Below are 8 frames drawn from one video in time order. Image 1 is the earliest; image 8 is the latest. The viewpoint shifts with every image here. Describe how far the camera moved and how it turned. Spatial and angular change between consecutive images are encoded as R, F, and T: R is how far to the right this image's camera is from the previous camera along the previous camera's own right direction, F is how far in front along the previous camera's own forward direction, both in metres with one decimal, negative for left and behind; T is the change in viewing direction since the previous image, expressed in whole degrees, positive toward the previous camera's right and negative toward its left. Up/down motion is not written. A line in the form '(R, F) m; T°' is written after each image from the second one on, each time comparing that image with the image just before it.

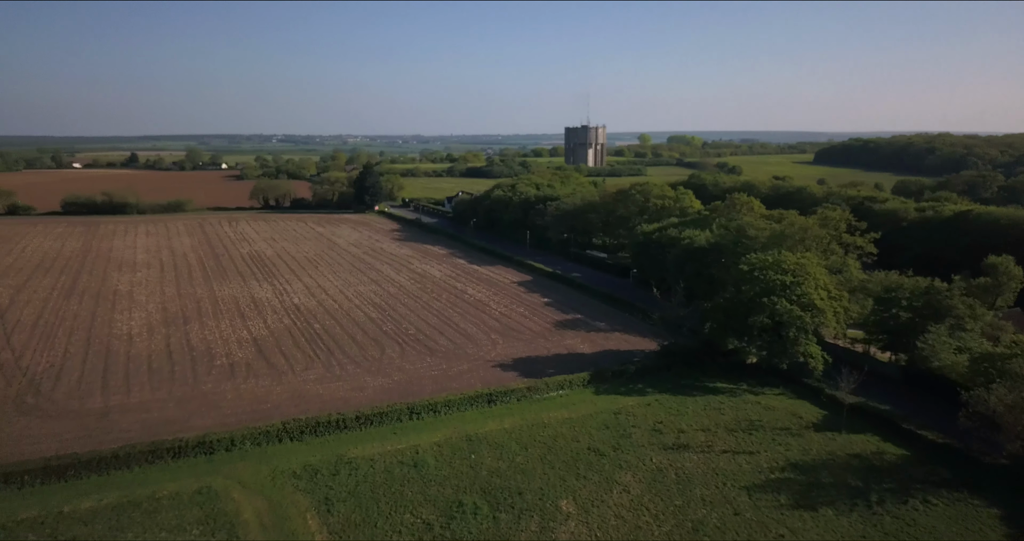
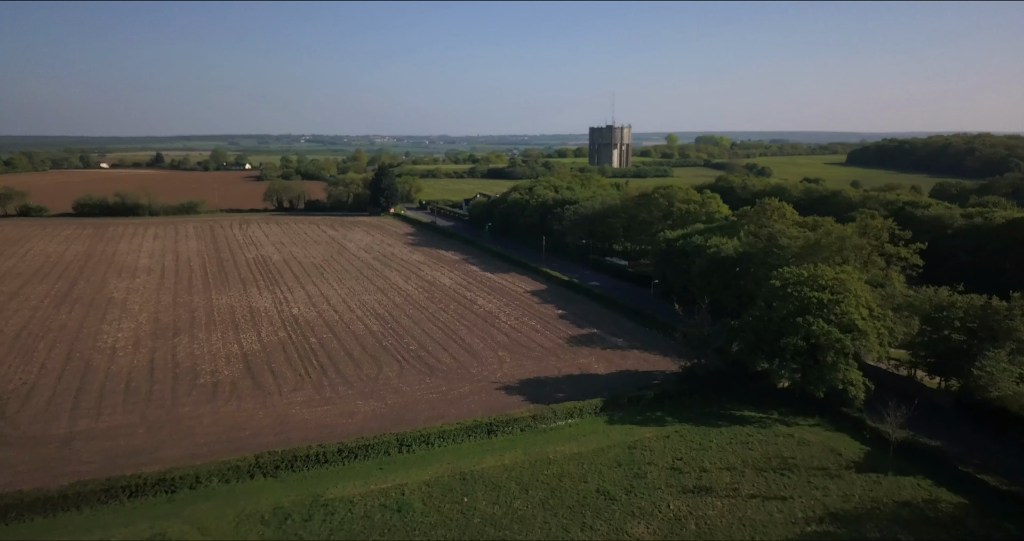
(+0.6, +2.3) m; -2°
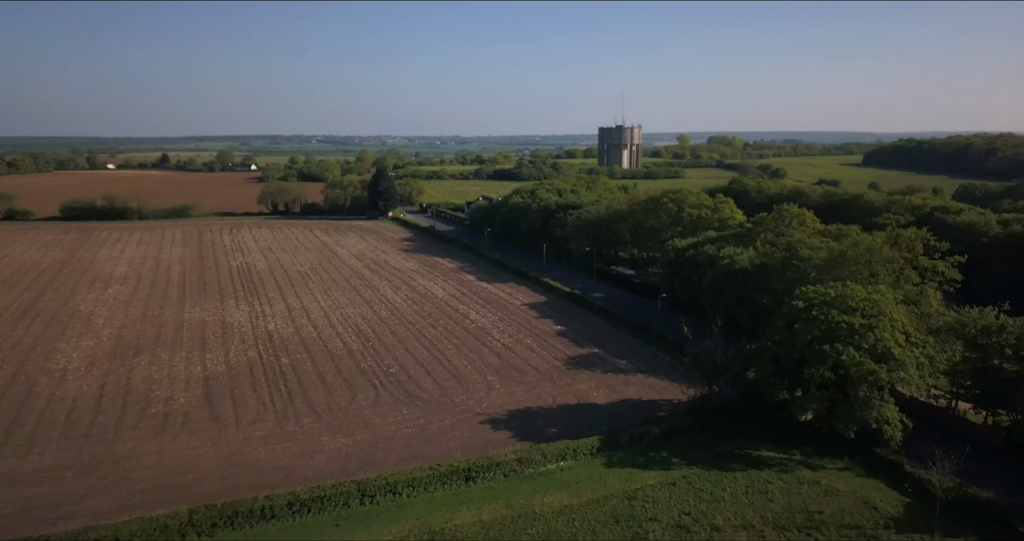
(+0.7, +2.7) m; -1°
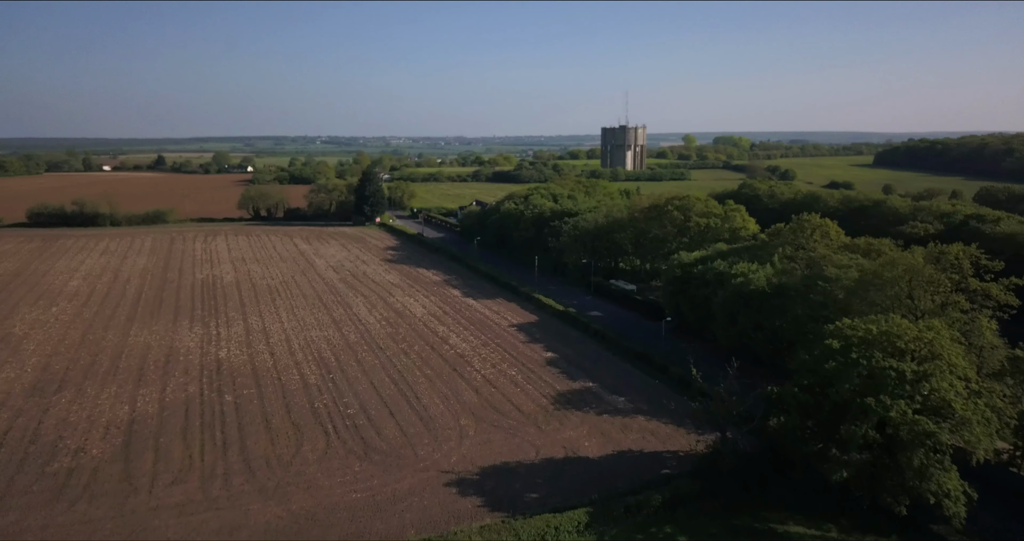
(+0.7, +3.6) m; 0°
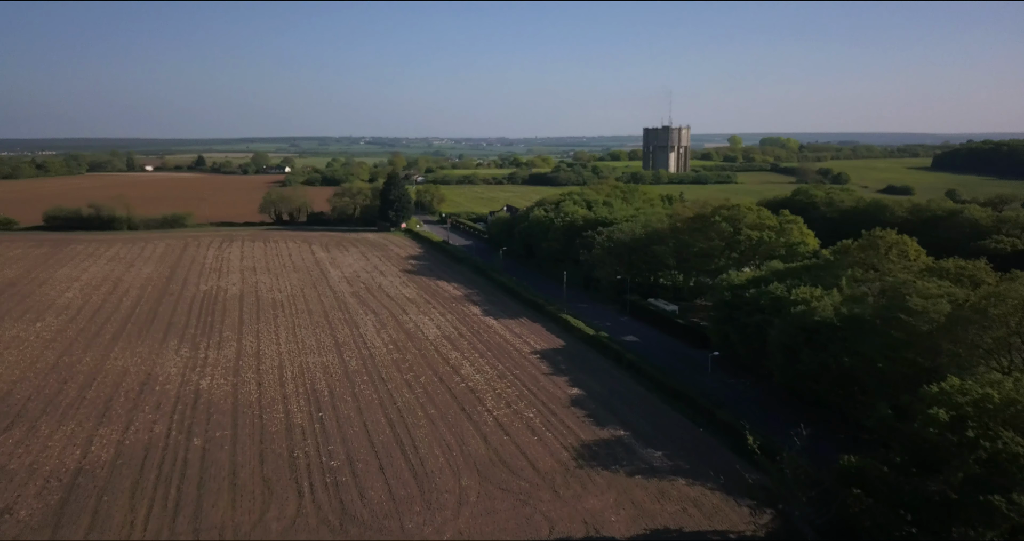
(+0.6, +3.6) m; -3°
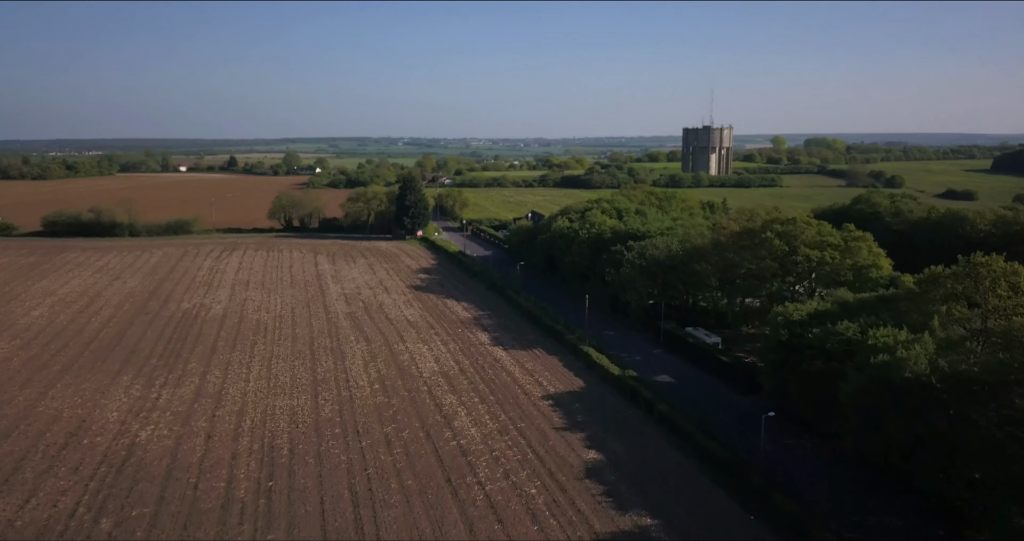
(+0.8, +4.5) m; -3°
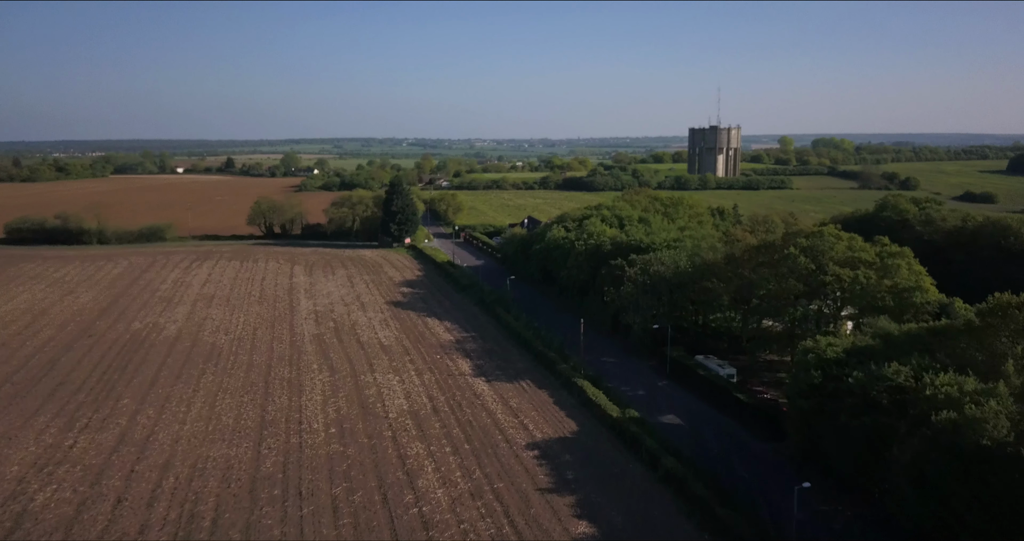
(+0.6, +3.5) m; 0°
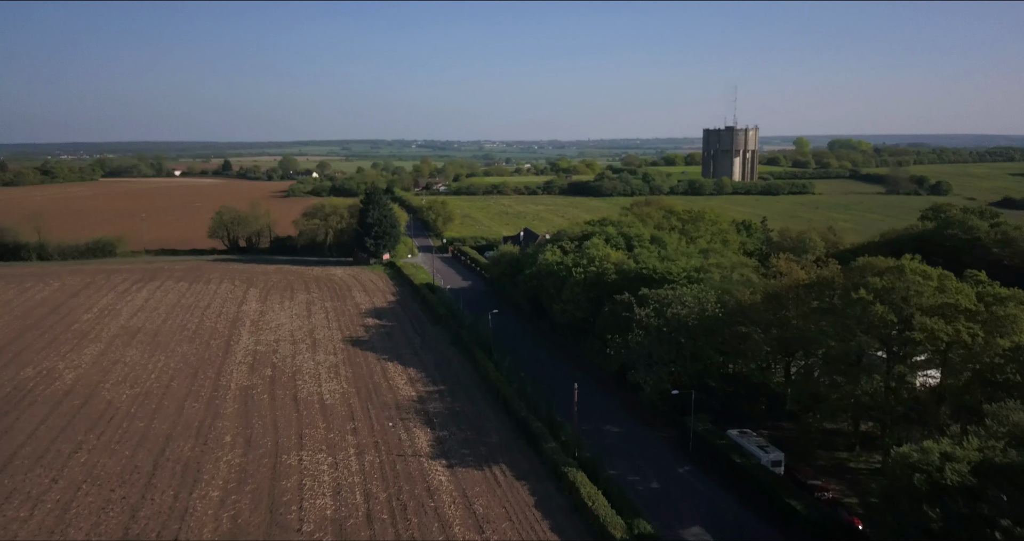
(+0.9, +5.9) m; -1°
